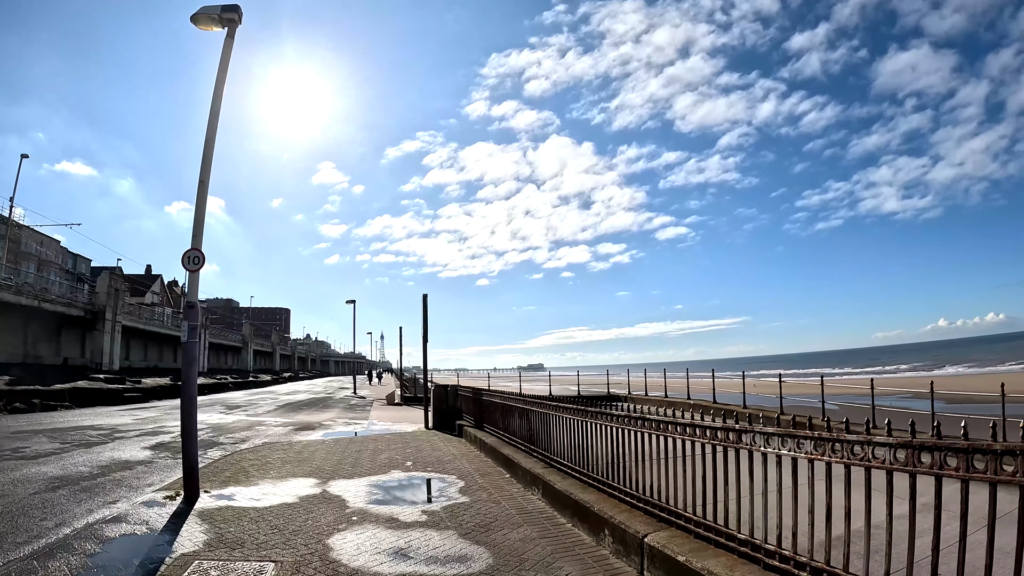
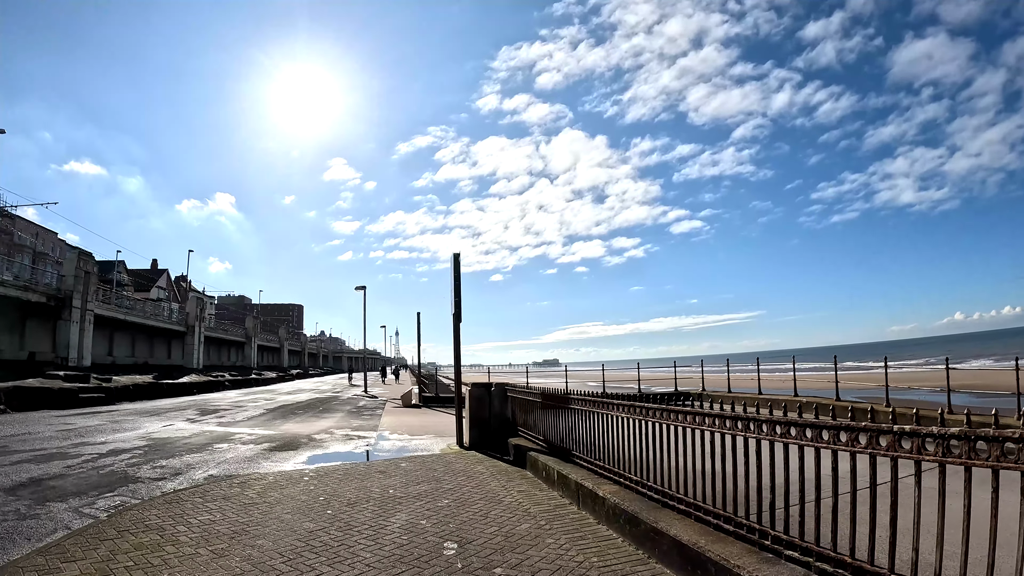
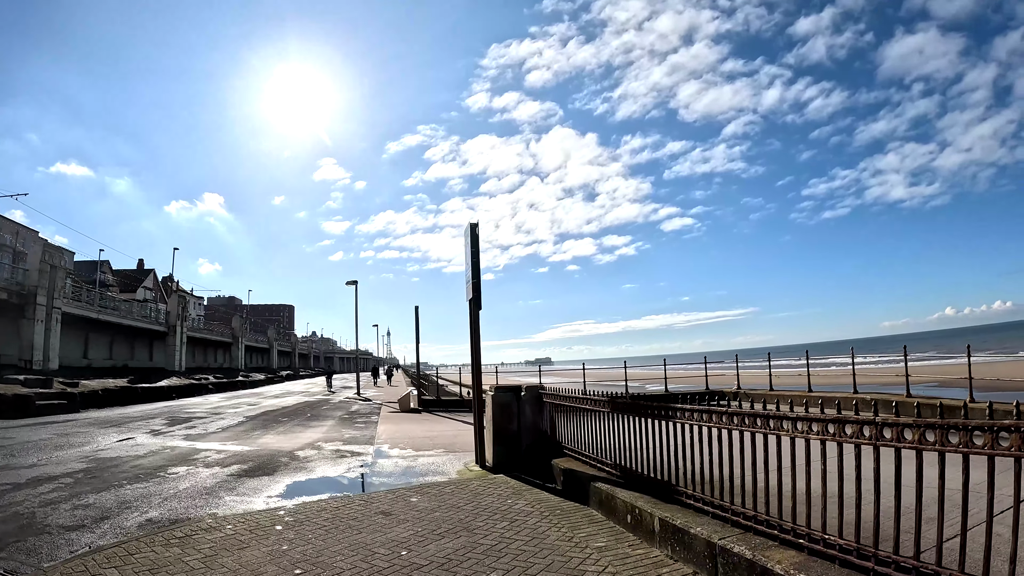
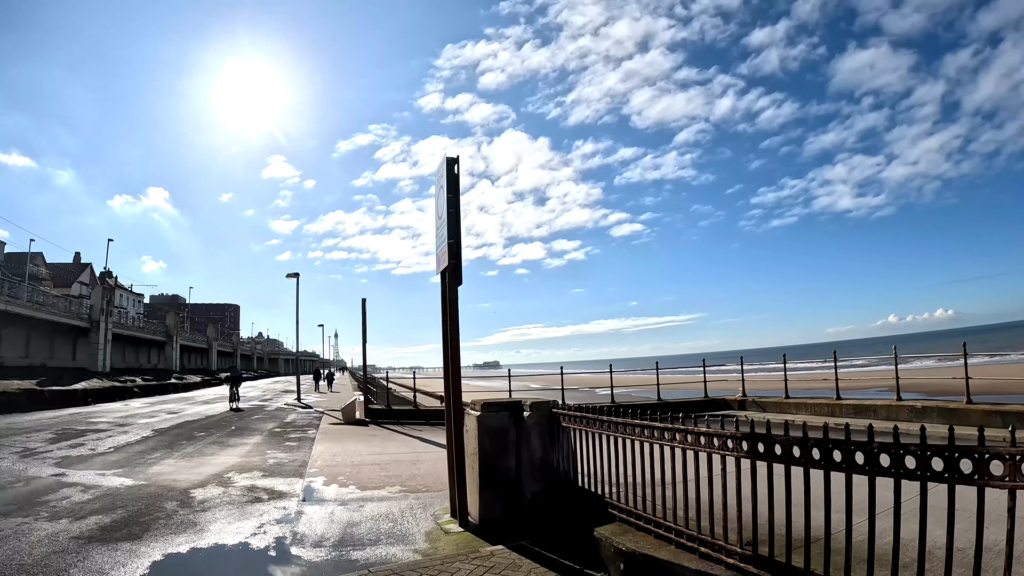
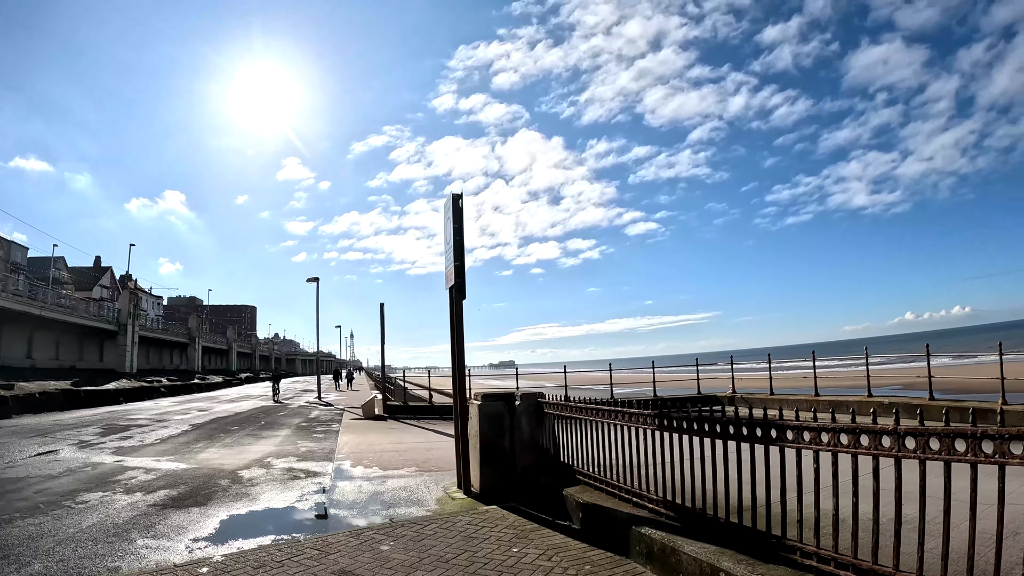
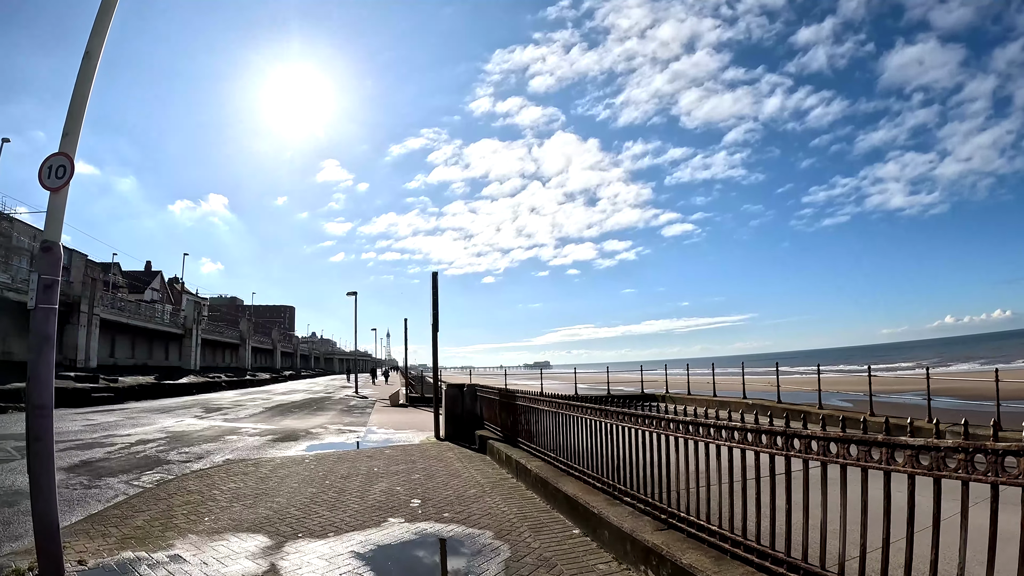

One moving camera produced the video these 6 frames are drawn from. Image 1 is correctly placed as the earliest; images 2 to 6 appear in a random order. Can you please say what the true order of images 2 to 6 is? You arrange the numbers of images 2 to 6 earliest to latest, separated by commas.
6, 2, 3, 5, 4
